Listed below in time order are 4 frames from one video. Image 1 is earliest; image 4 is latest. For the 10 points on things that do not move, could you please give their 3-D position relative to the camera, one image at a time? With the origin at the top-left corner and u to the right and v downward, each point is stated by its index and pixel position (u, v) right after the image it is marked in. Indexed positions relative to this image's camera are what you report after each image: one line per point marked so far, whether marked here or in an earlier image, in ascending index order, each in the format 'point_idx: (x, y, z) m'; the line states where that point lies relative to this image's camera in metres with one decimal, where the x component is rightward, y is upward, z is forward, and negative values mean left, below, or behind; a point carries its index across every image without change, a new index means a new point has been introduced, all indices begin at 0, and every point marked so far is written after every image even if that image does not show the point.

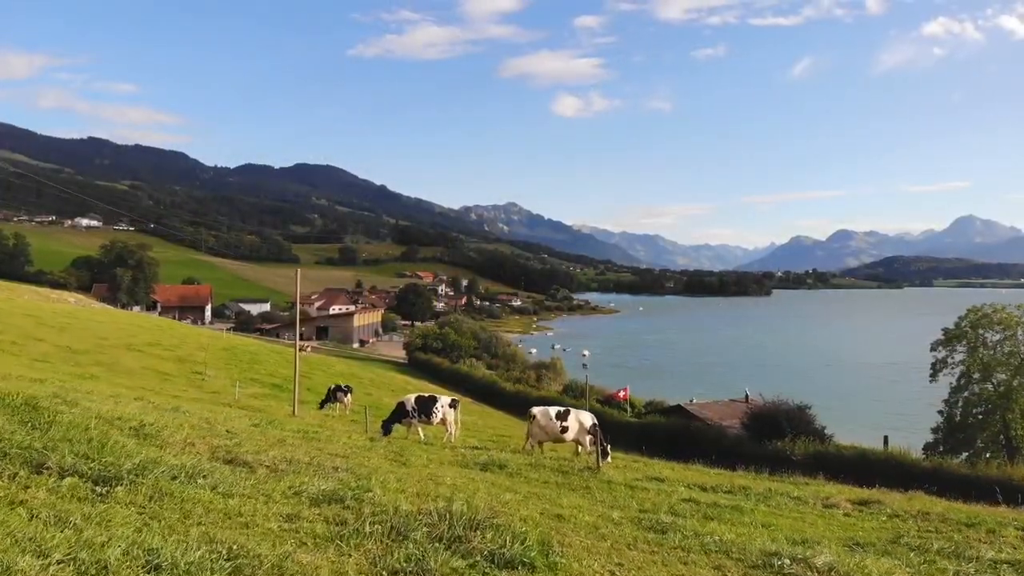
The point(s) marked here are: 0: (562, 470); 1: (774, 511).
0: (+1.1, -4.0, +14.2) m
1: (+4.9, -4.2, +12.1) m
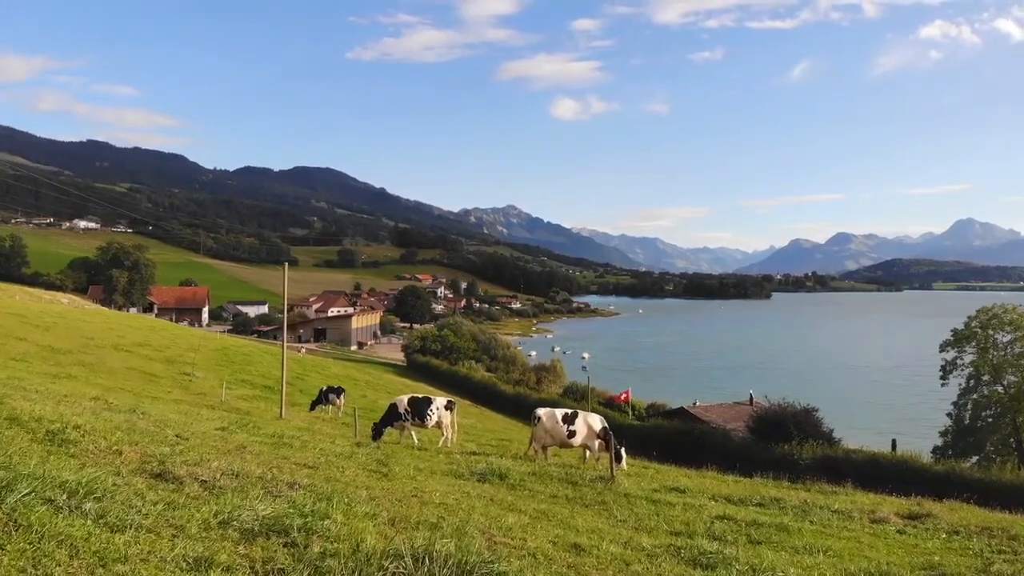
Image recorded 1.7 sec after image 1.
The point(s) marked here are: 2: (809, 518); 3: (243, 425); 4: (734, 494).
0: (+1.1, -3.7, +12.4) m
1: (+4.9, -3.8, +10.3) m
2: (+5.3, -4.1, +11.7) m
3: (-6.6, -3.4, +16.0) m
4: (+4.8, -4.5, +14.1) m
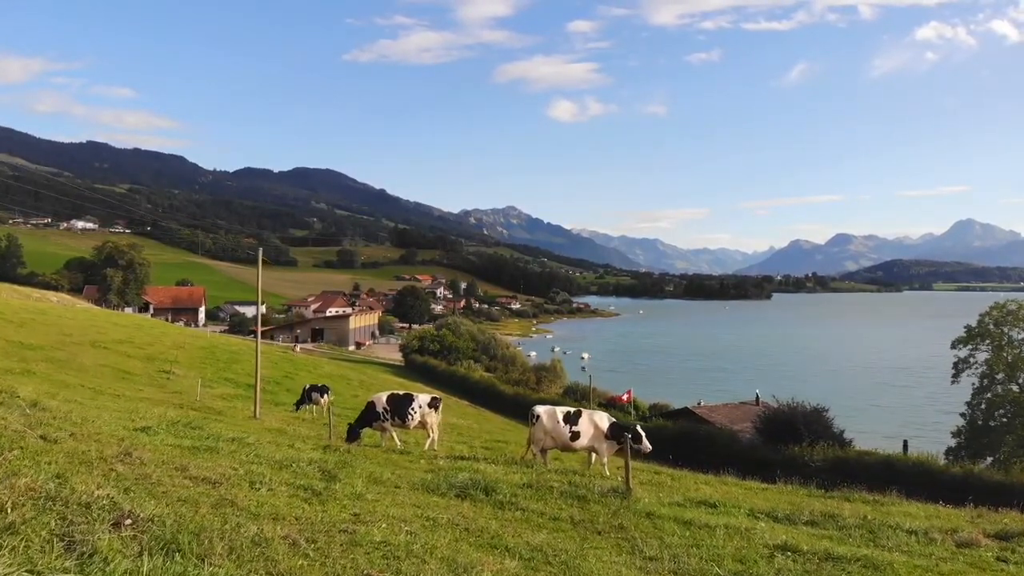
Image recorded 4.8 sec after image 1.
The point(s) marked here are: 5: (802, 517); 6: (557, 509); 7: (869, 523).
0: (+1.0, -3.1, +9.7) m
1: (+4.8, -3.3, +7.6) m
2: (+5.2, -3.6, +9.1) m
3: (-6.8, -2.8, +13.4) m
4: (+4.6, -3.9, +11.5) m
5: (+4.5, -3.6, +10.3) m
6: (+0.6, -2.9, +8.6) m
7: (+5.8, -3.8, +10.6) m
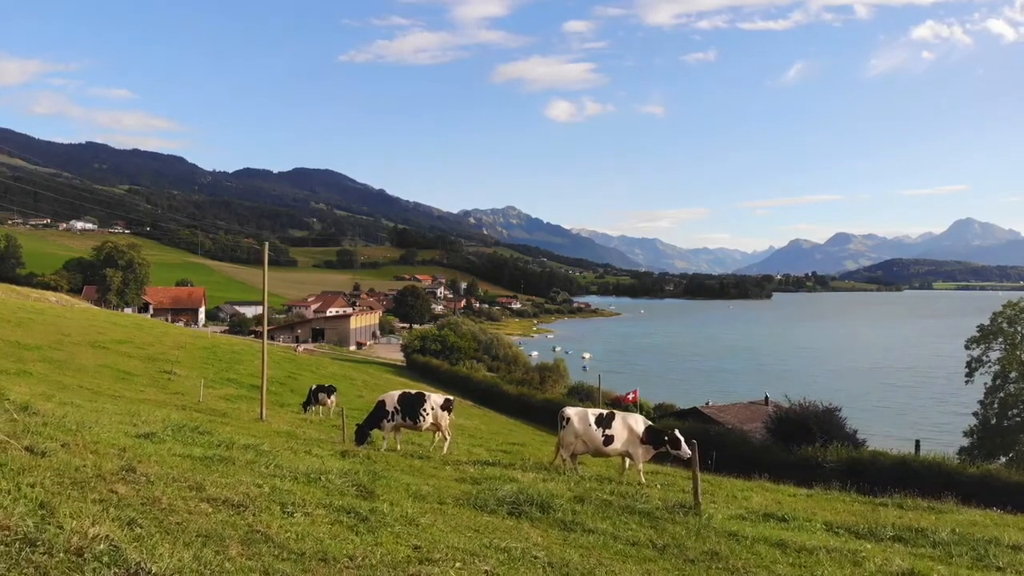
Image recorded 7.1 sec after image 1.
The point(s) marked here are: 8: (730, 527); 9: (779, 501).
0: (+1.7, -2.9, +8.6) m
1: (+5.5, -3.1, +6.5) m
2: (+5.9, -3.4, +7.9) m
3: (-6.1, -2.7, +12.2) m
4: (+5.3, -3.7, +10.3) m
5: (+5.2, -3.4, +9.1) m
6: (+1.3, -2.7, +7.4) m
7: (+6.6, -3.7, +9.4) m
8: (+2.7, -3.0, +8.2) m
9: (+5.5, -4.3, +13.0) m
